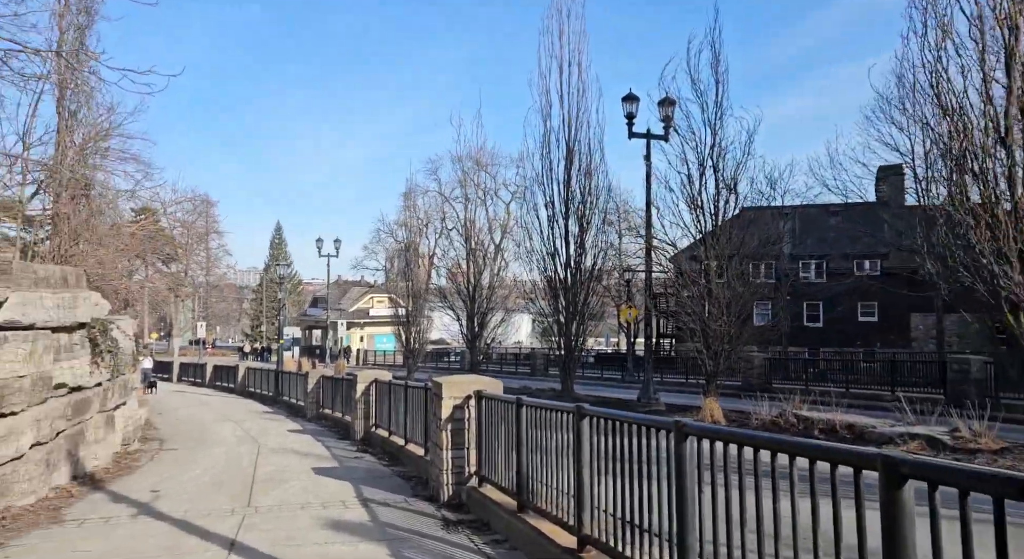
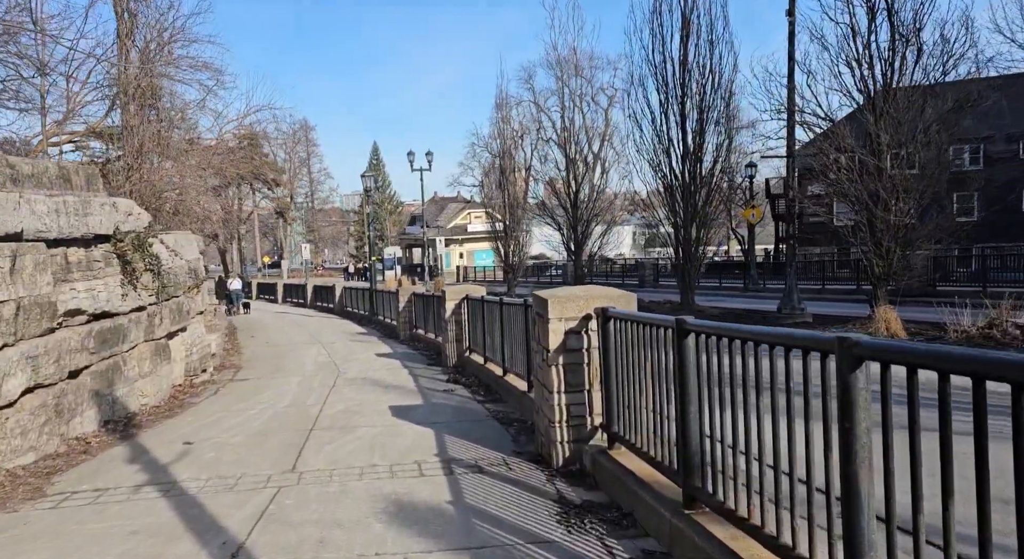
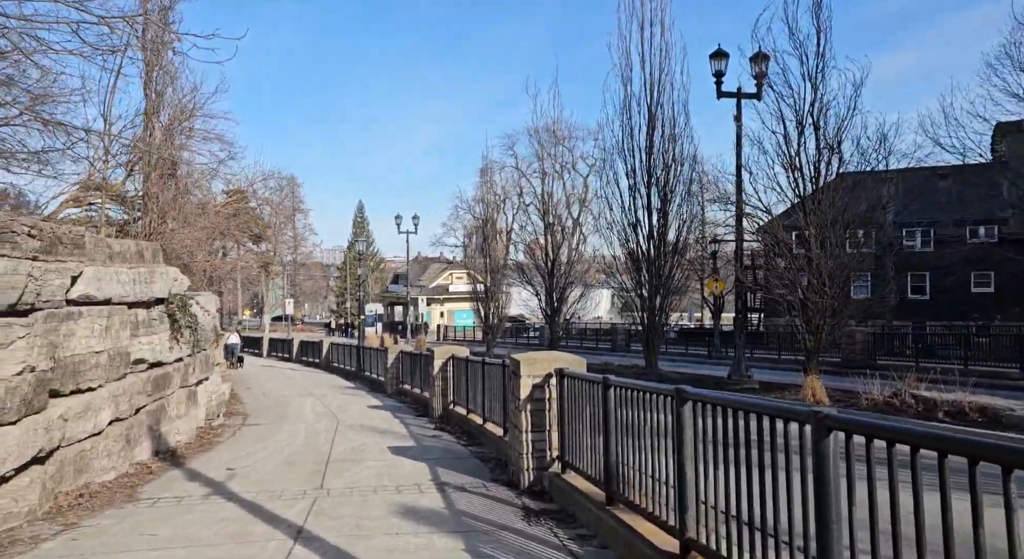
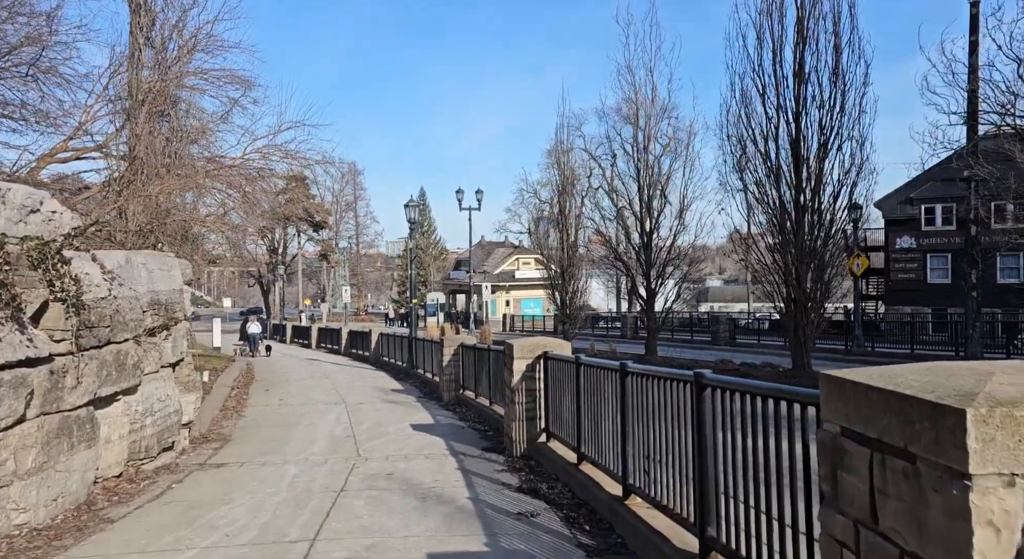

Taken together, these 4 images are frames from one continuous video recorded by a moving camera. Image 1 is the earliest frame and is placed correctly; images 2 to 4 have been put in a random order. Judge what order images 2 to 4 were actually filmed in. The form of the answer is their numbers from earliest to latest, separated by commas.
3, 2, 4
